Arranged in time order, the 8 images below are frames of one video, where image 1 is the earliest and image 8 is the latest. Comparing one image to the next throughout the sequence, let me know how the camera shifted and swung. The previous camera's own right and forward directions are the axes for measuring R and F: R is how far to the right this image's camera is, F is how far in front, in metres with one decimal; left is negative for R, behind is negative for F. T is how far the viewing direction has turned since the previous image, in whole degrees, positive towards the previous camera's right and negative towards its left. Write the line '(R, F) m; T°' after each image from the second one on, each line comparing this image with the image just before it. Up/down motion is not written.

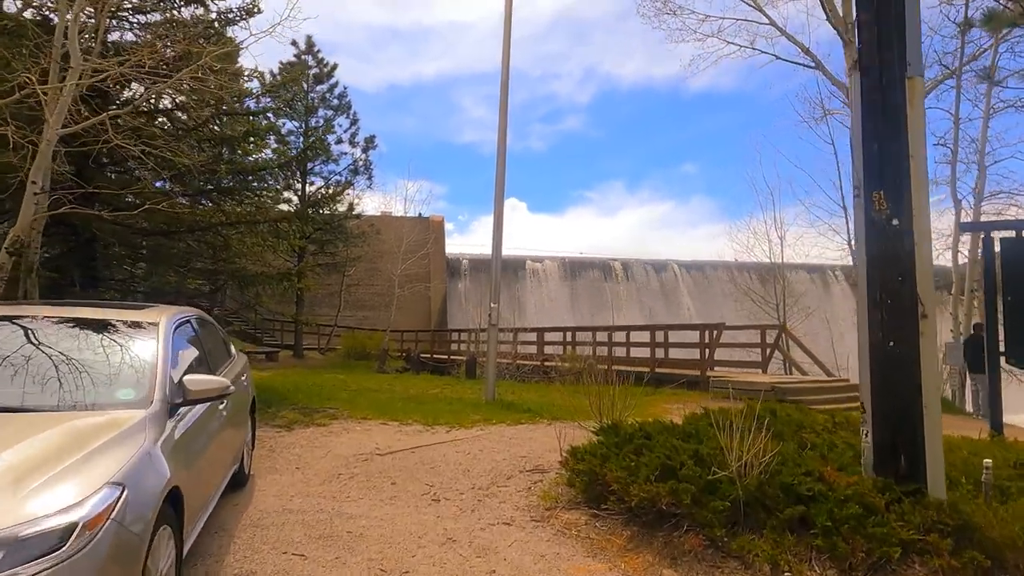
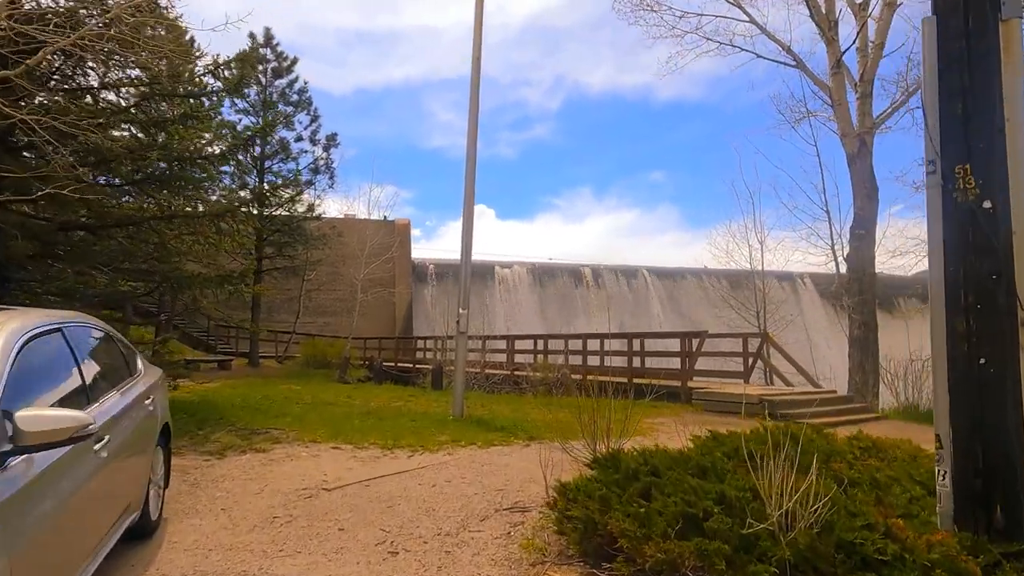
(-0.1, +1.0) m; +3°
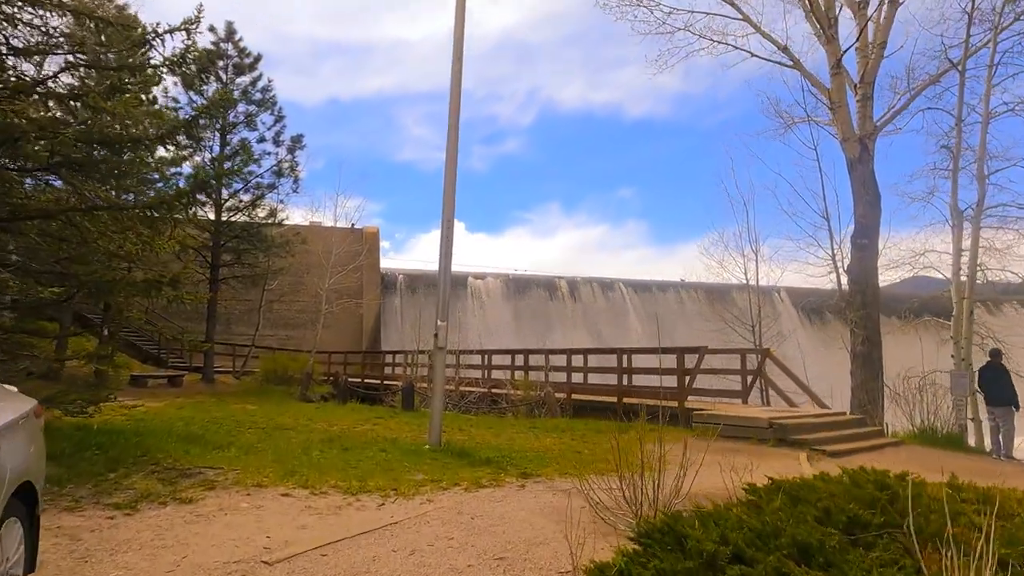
(-0.2, +1.3) m; +3°
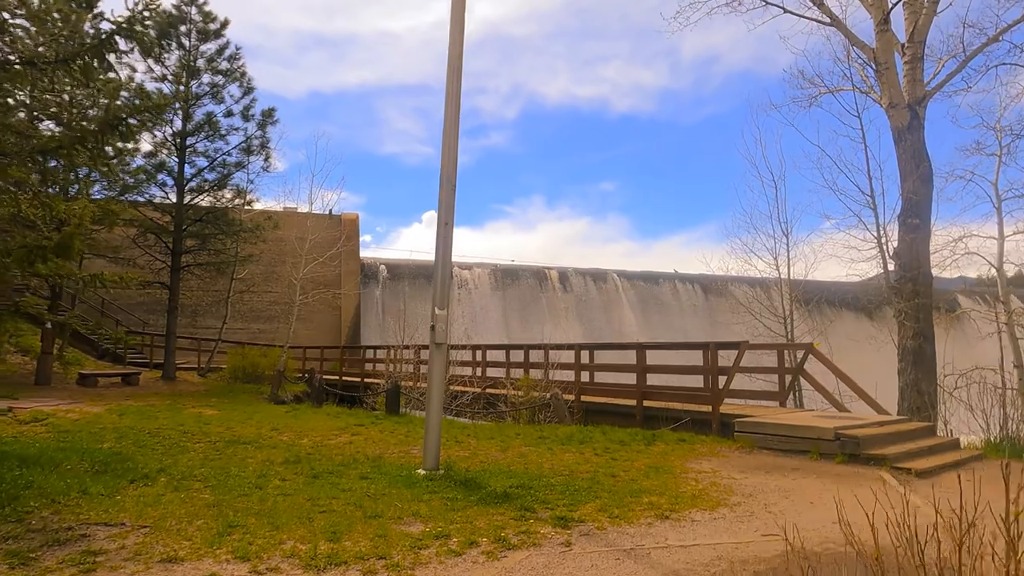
(-0.4, +1.9) m; +2°
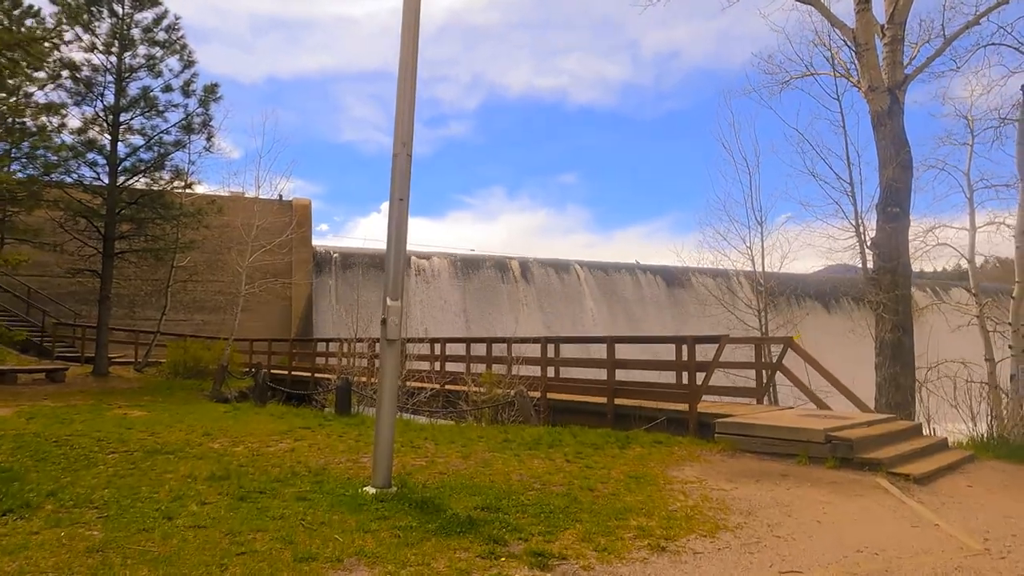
(-0.1, +0.9) m; +4°
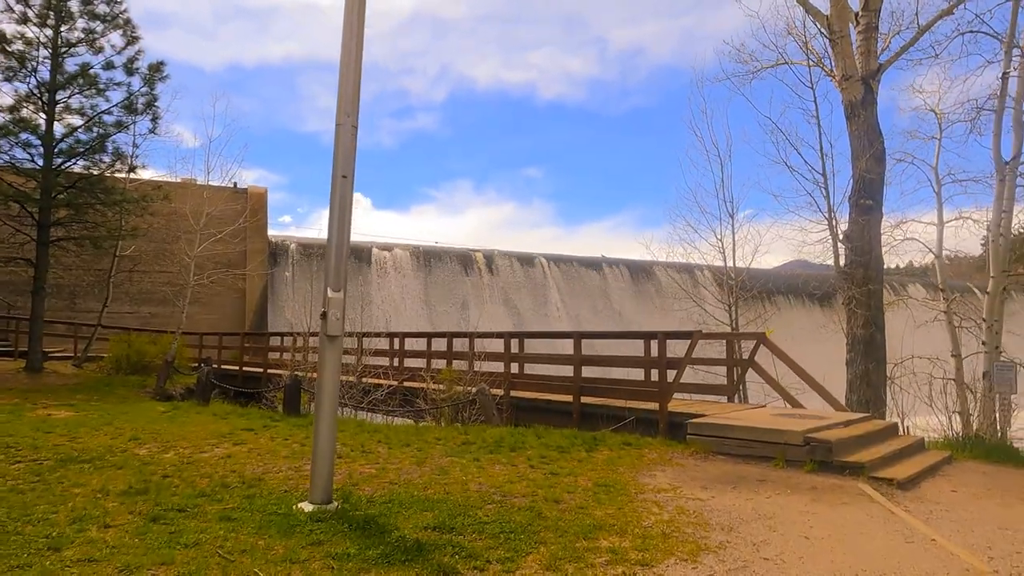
(+0.1, +0.6) m; +3°
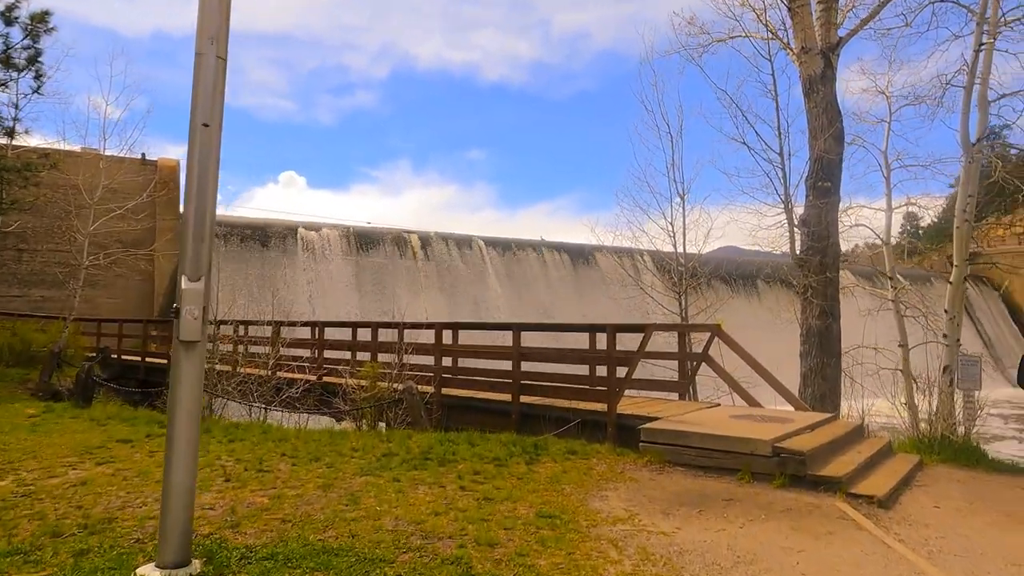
(+0.1, +1.2) m; +5°
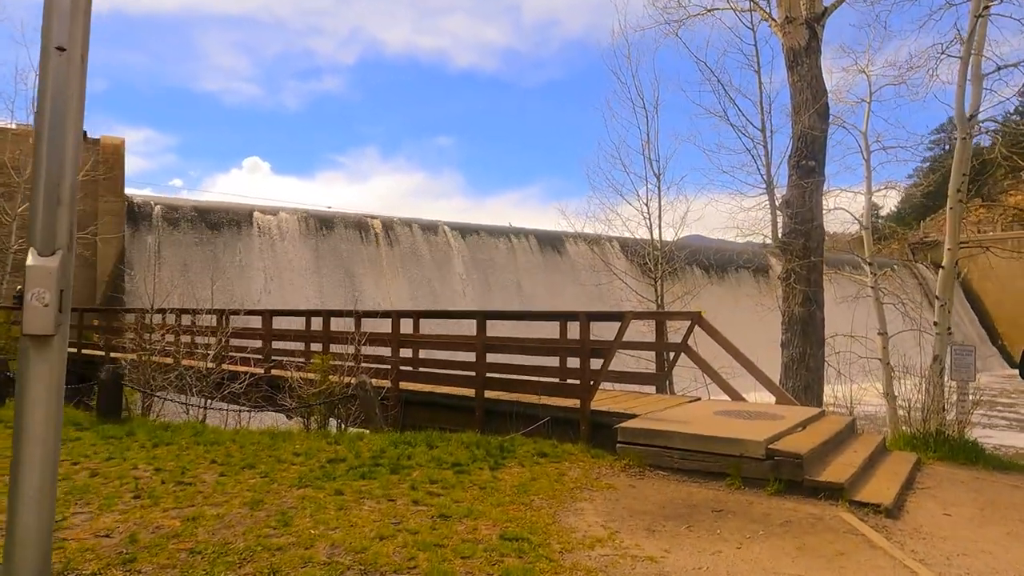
(+0.1, +0.8) m; +3°
